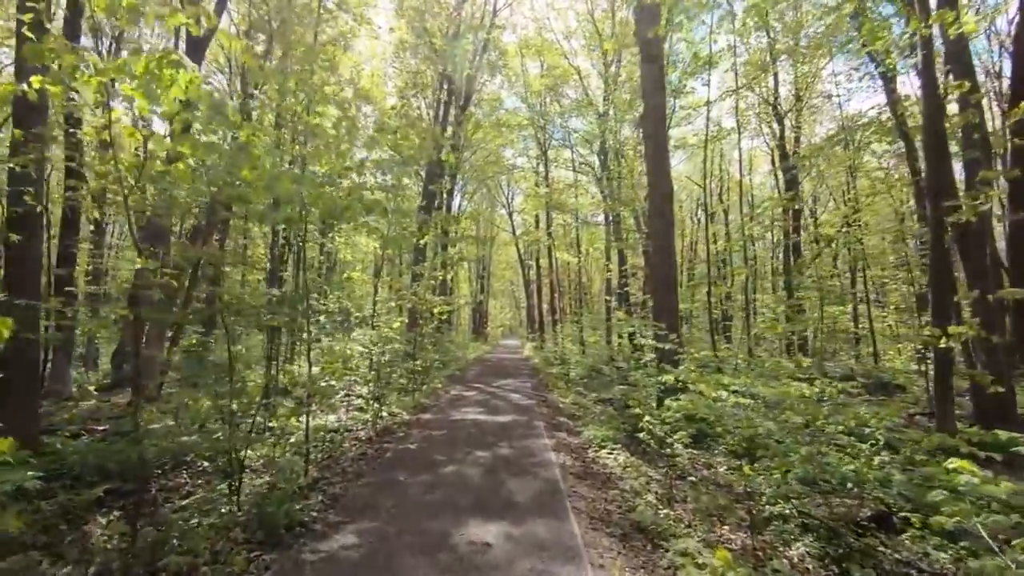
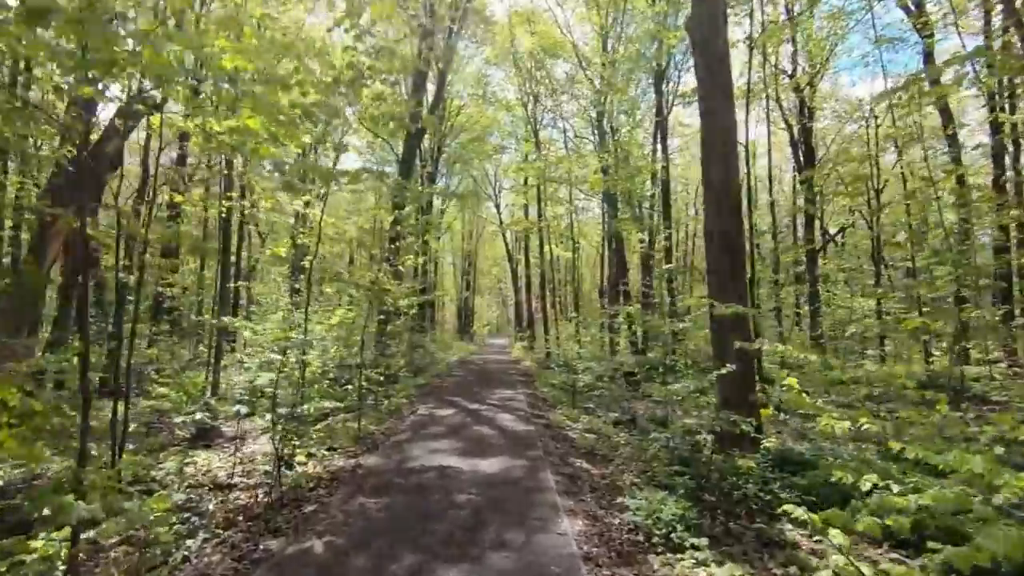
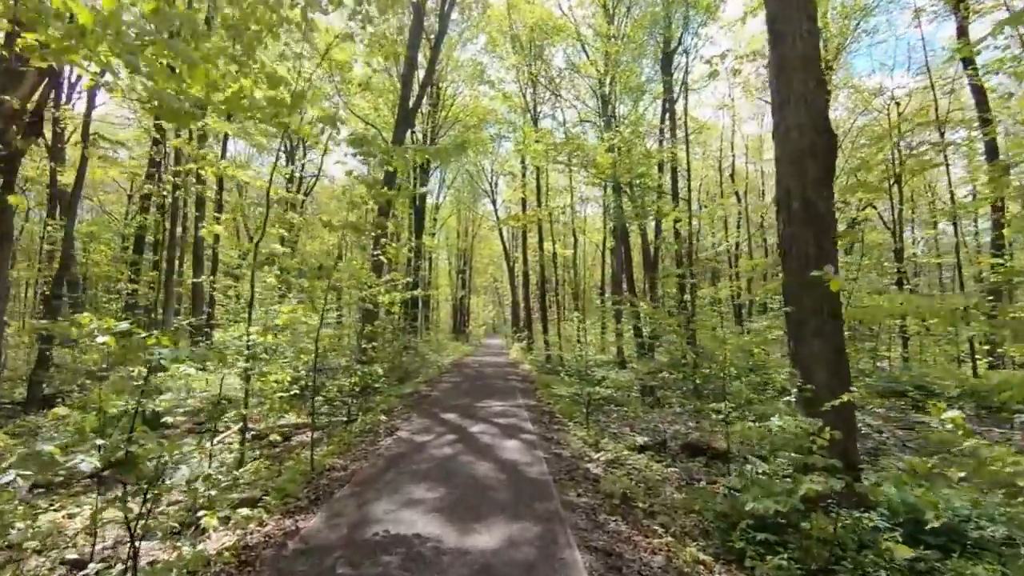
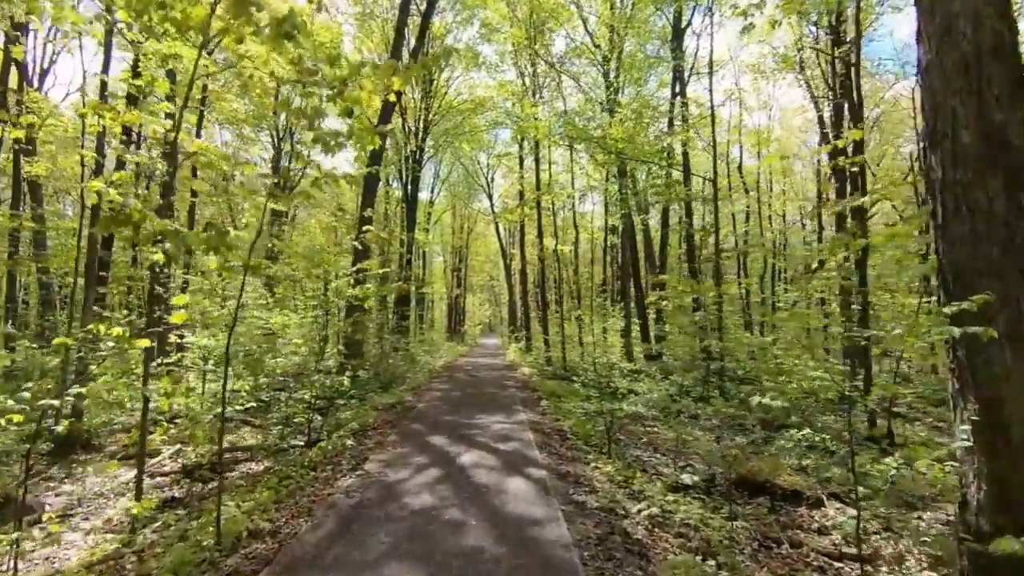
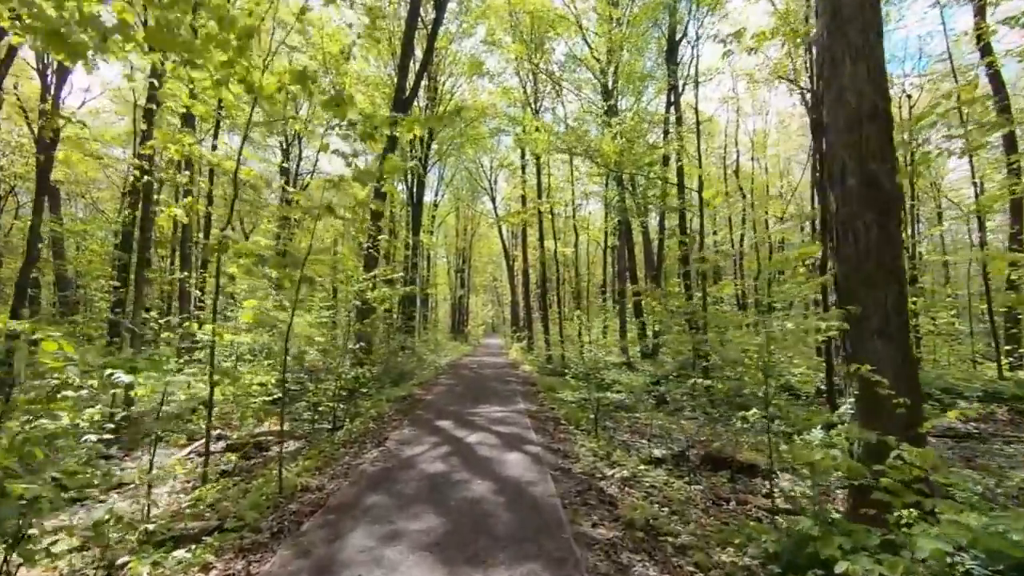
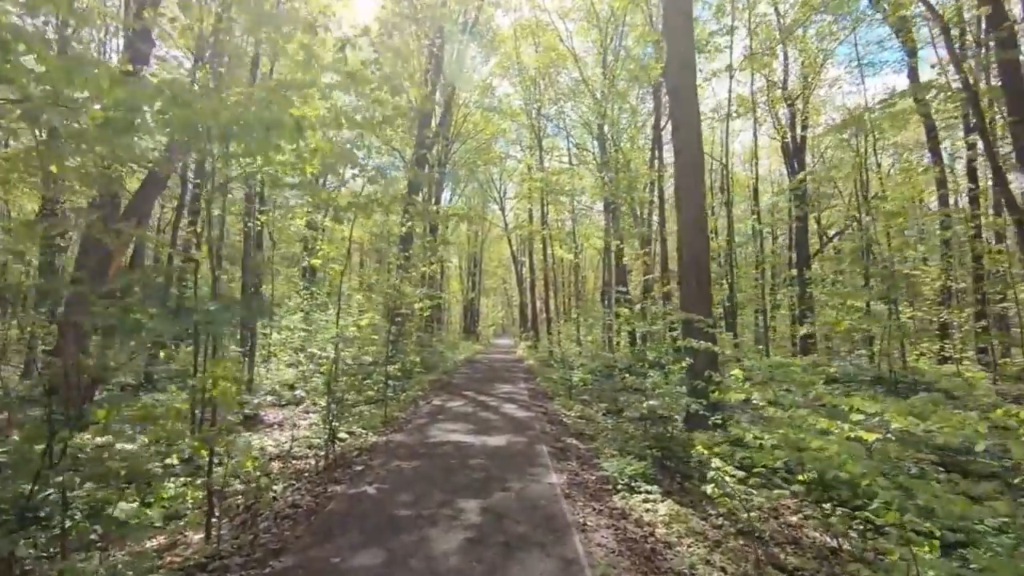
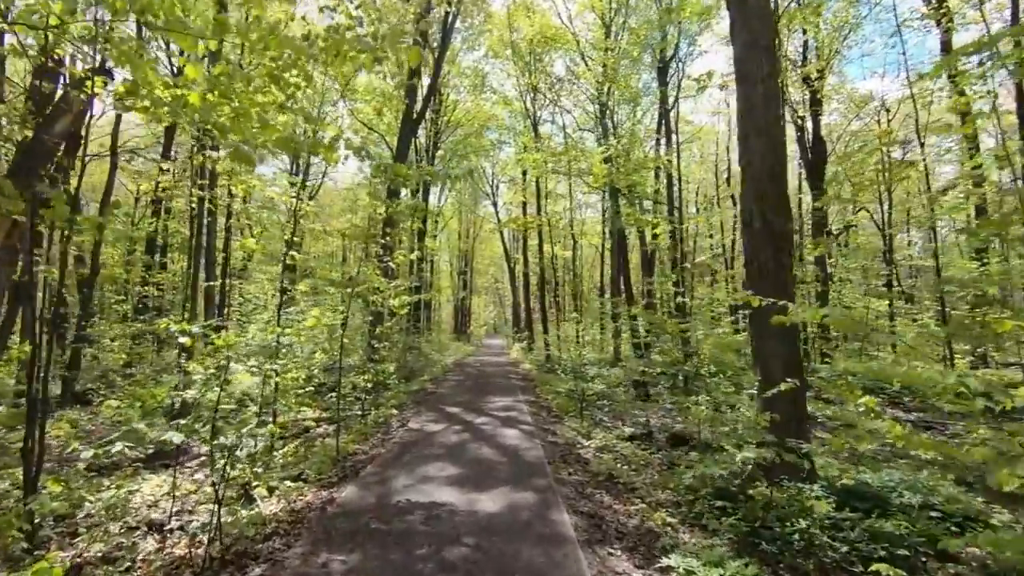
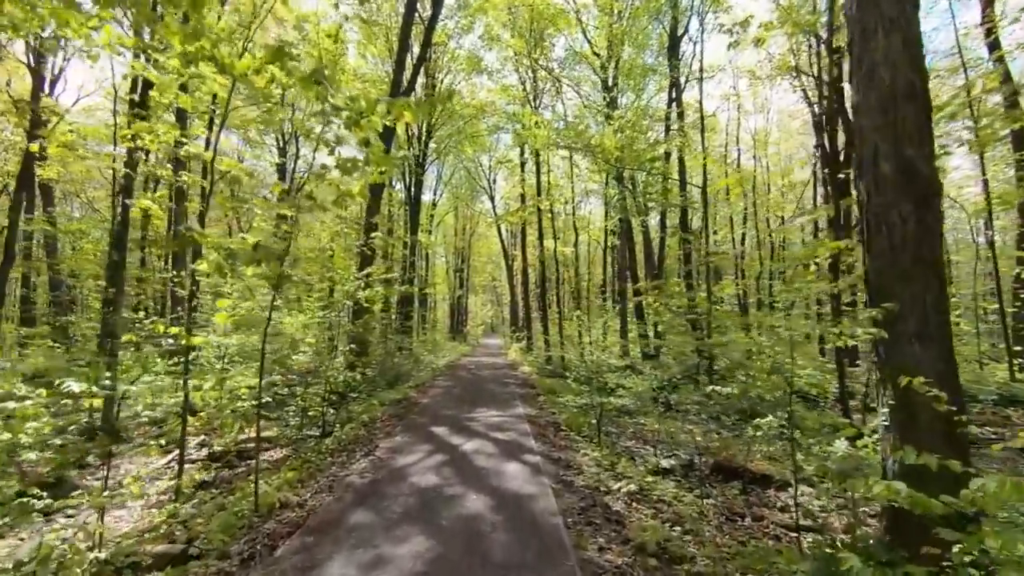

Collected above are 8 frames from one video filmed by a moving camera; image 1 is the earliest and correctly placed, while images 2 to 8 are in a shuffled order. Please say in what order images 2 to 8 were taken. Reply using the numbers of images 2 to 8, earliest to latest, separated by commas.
6, 2, 7, 3, 5, 8, 4
